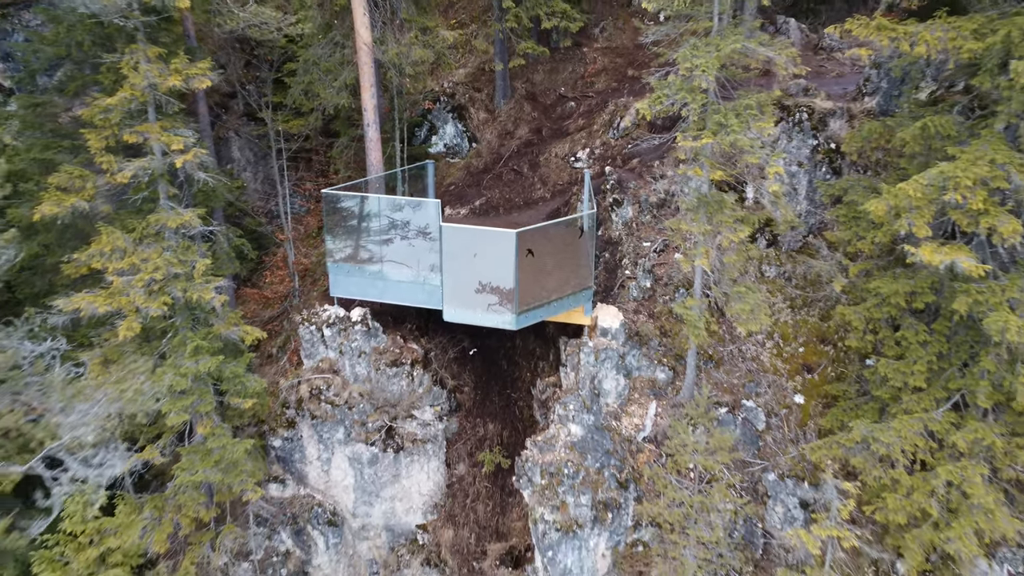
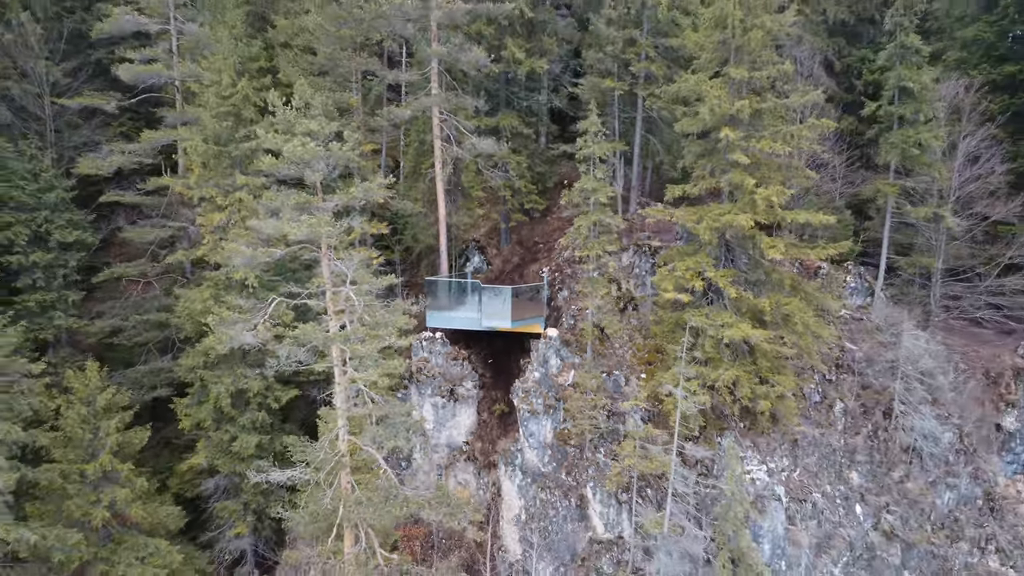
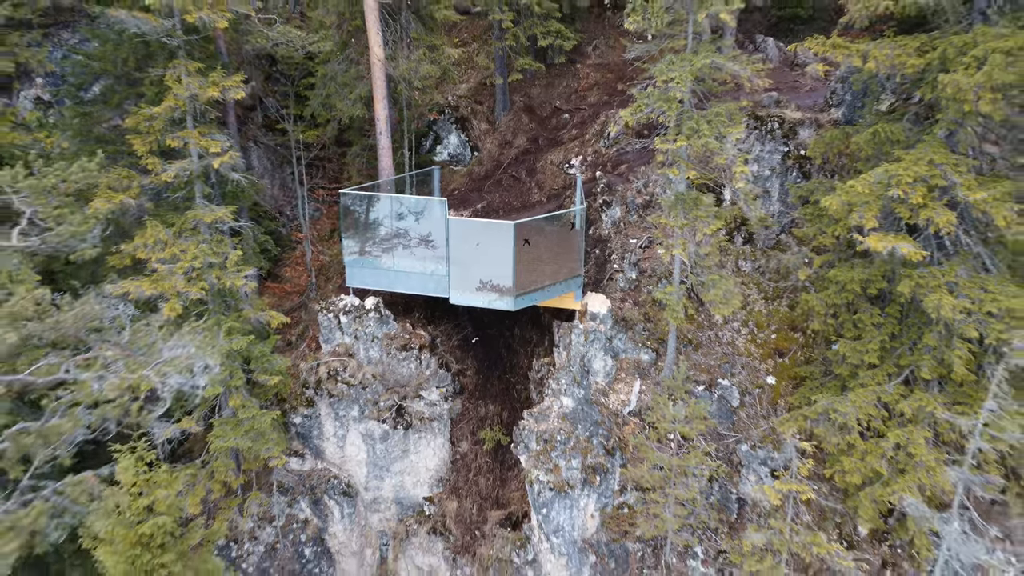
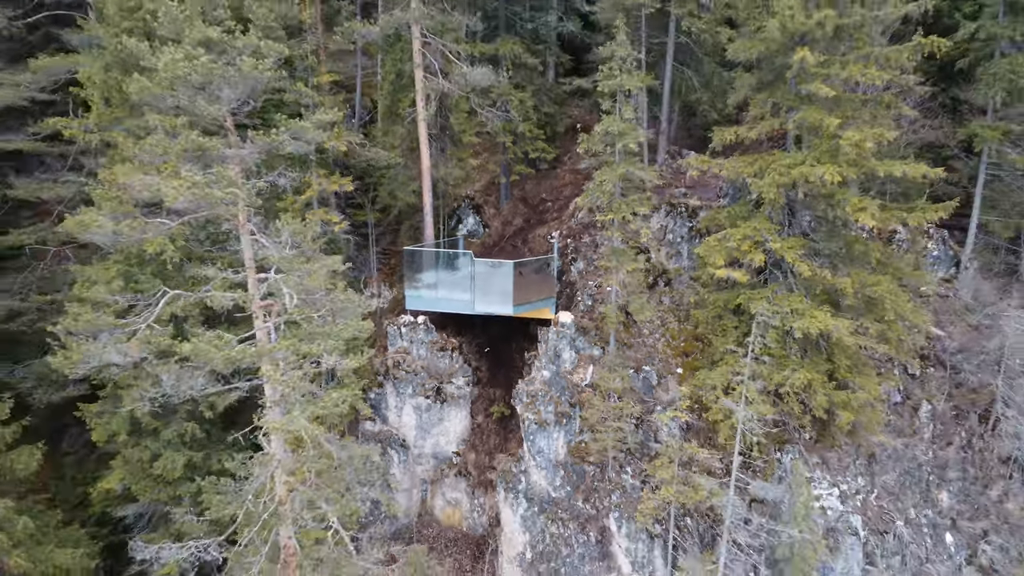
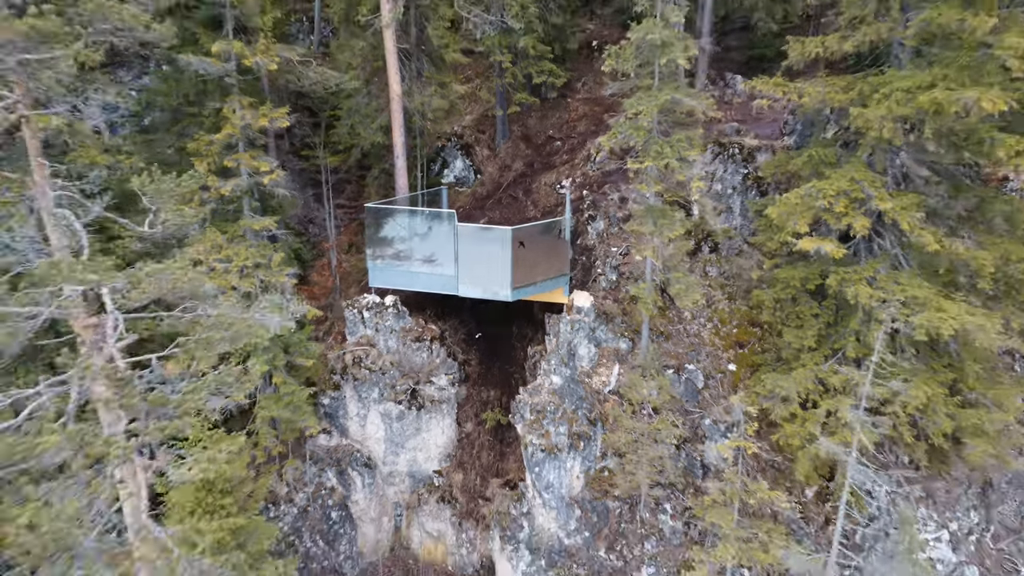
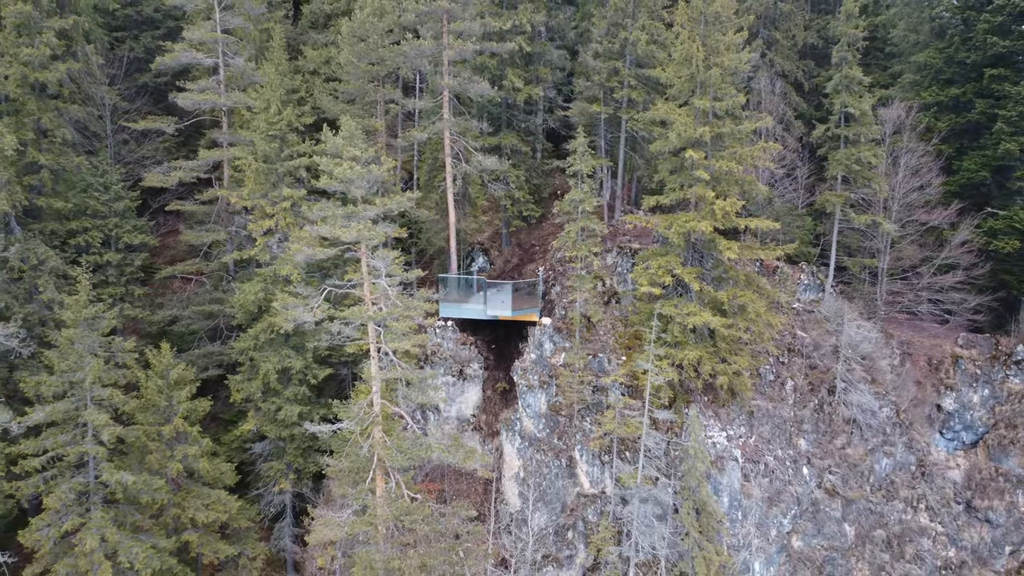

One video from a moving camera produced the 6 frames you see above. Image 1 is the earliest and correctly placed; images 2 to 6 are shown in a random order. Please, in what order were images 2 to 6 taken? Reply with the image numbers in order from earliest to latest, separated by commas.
3, 5, 4, 2, 6
